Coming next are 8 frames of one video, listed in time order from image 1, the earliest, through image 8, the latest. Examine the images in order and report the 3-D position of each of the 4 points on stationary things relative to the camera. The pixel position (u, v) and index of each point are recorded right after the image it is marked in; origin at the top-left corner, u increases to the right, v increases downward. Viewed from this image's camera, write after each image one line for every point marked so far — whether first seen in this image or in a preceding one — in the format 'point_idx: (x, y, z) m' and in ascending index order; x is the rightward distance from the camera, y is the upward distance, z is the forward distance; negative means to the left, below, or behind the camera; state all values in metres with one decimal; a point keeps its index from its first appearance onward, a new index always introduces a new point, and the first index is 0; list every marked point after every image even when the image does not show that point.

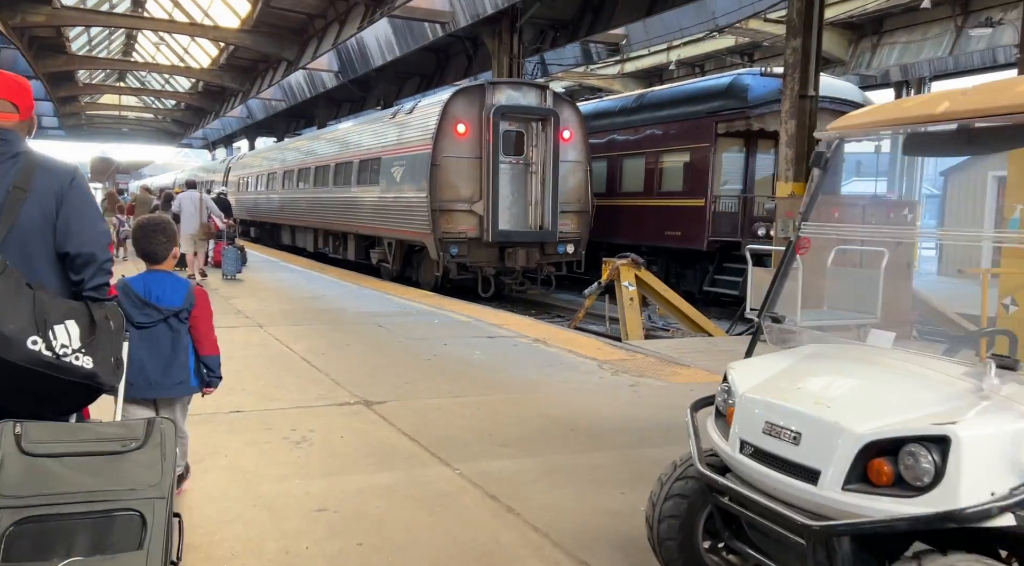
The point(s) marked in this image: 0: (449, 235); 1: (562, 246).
0: (-1.0, +0.7, +12.4) m
1: (+0.8, +0.6, +13.0) m
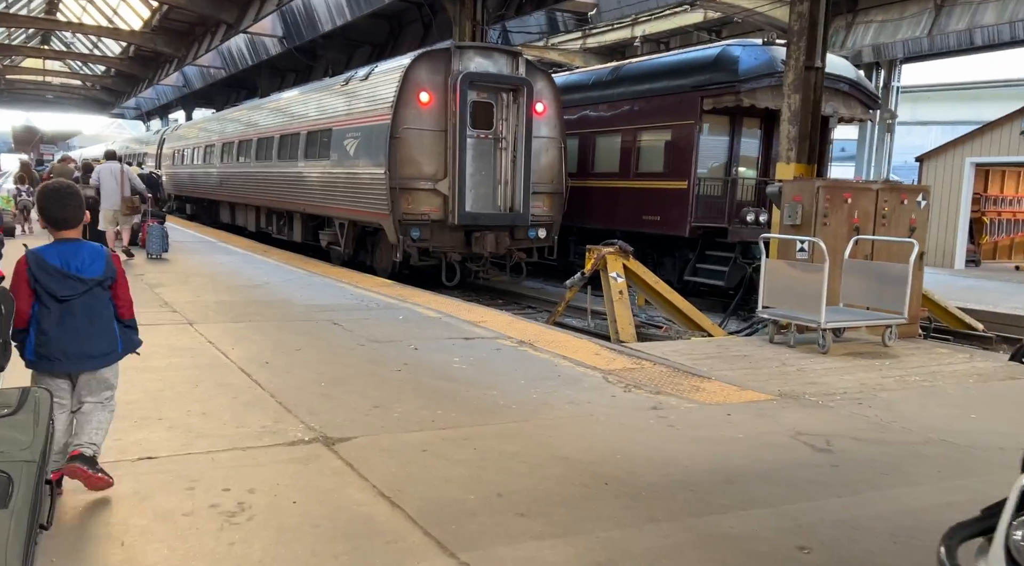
0: (-1.4, +0.9, +11.2) m
1: (+0.3, +0.8, +11.9) m
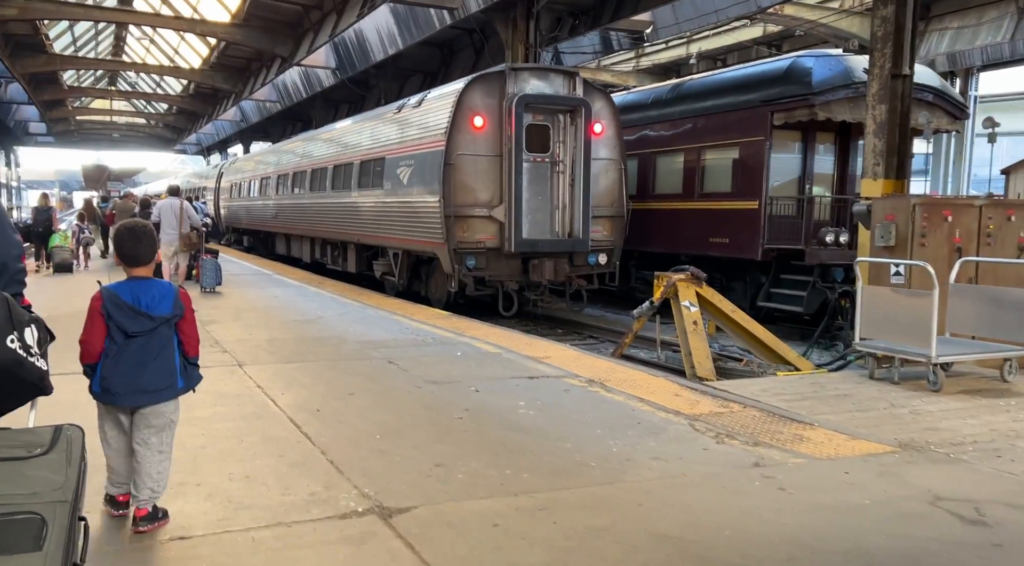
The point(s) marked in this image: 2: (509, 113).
0: (-0.6, +0.5, +10.8) m
1: (+1.1, +0.4, +11.4) m
2: (0.0, +2.2, +10.7) m
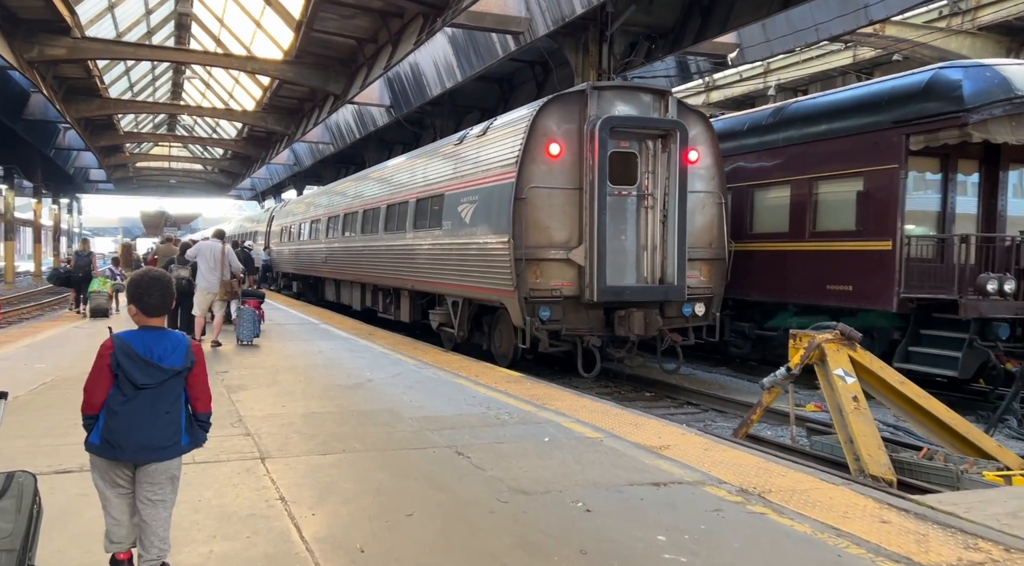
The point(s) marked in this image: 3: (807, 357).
0: (+0.3, -0.1, +9.2) m
1: (+2.0, -0.3, +9.6) m
2: (+0.9, +1.6, +9.1) m
3: (+2.2, -0.5, +6.1) m
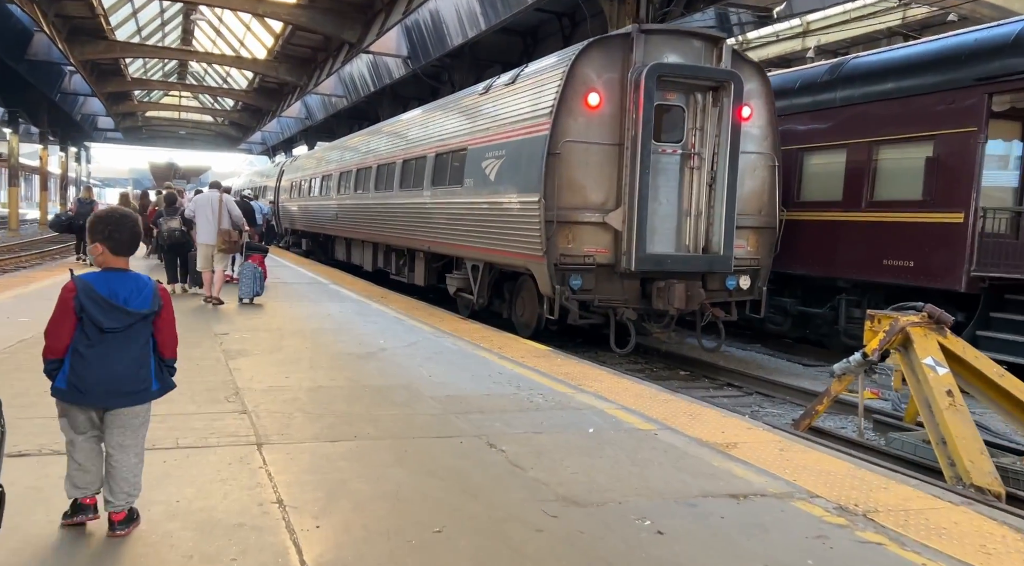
0: (+0.6, +0.2, +8.3) m
1: (+2.3, 0.0, +8.8) m
2: (+1.2, +1.9, +8.2) m
3: (+2.4, -0.4, +5.3) m
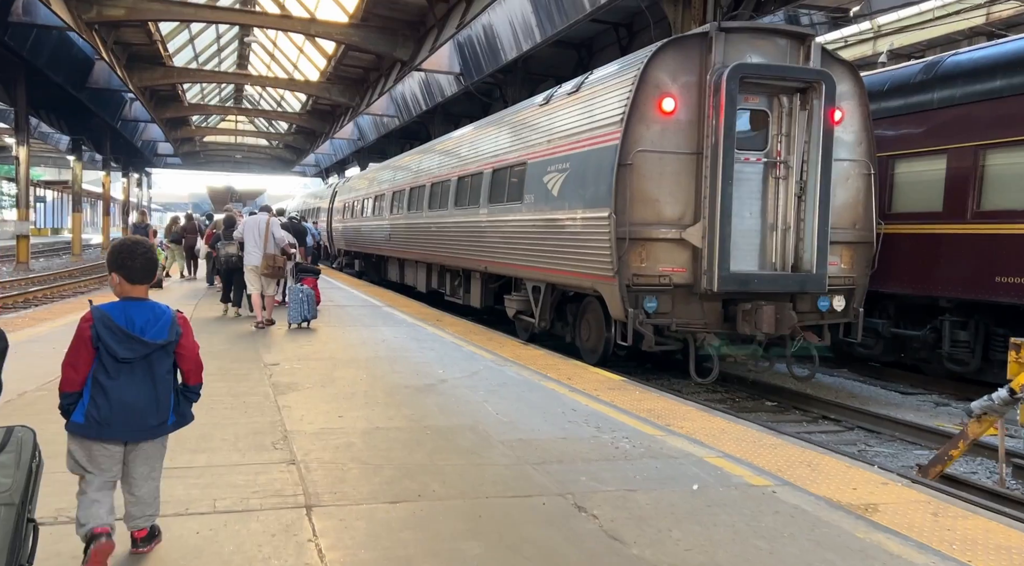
0: (+1.2, 0.0, +7.6) m
1: (+3.0, -0.2, +7.9) m
2: (+1.8, +1.7, +7.4) m
3: (+2.9, -0.5, +4.4) m
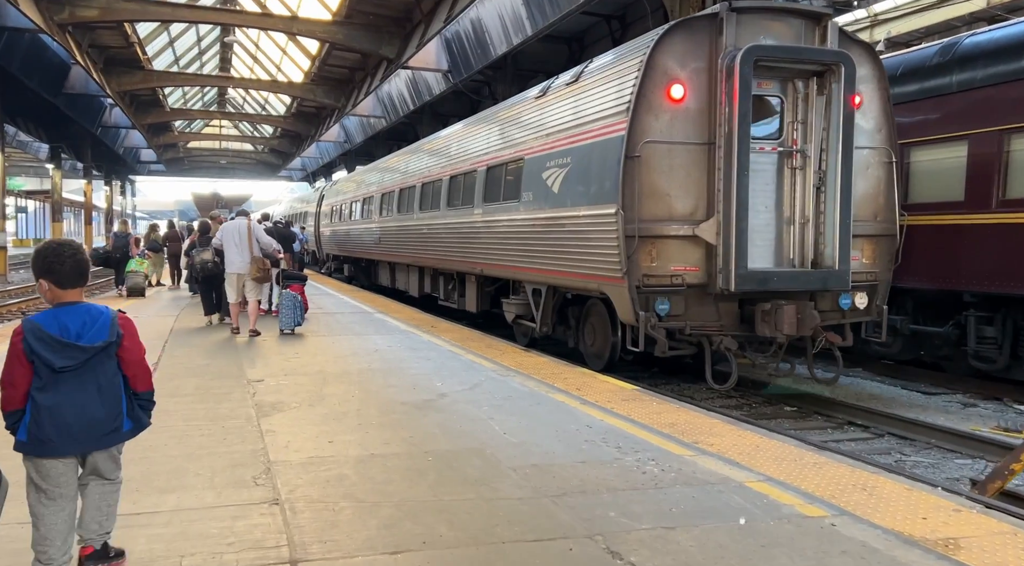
0: (+1.2, 0.0, +7.1) m
1: (+3.0, -0.1, +7.4) m
2: (+1.8, +1.7, +6.9) m
3: (+2.9, -0.5, +3.9) m
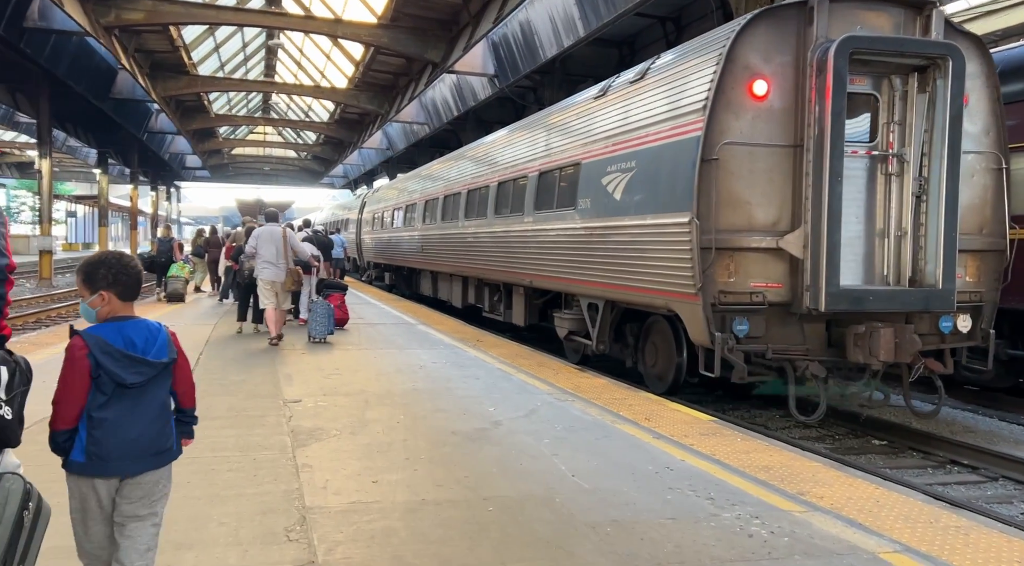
0: (+1.7, -0.1, +6.4) m
1: (+3.5, -0.3, +6.6) m
2: (+2.3, +1.6, +6.2) m
3: (+3.3, -0.6, +3.1) m
